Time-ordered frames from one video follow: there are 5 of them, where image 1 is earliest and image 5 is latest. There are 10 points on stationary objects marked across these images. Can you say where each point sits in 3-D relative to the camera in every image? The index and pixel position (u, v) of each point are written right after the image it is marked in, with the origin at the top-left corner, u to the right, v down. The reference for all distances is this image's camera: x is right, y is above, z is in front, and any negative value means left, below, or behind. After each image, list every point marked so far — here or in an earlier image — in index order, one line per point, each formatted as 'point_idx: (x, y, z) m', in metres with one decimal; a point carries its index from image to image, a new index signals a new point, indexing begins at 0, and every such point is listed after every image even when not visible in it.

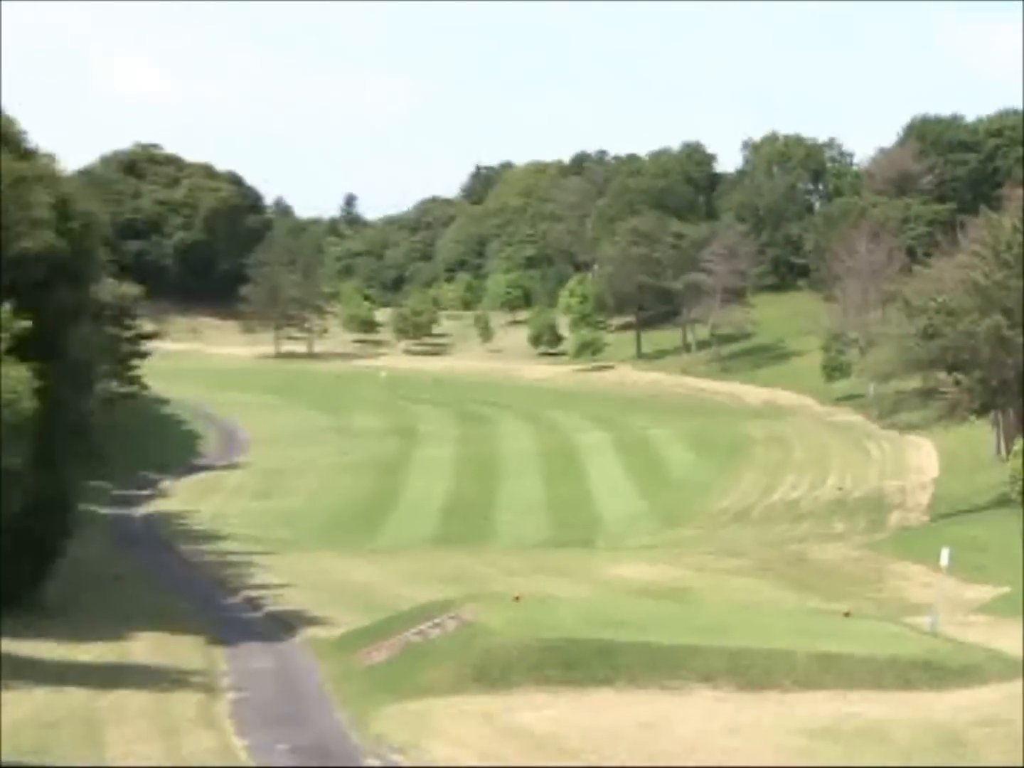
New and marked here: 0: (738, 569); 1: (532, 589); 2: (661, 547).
0: (+2.6, -2.1, +17.7) m
1: (+0.2, -2.2, +17.4) m
2: (+1.8, -1.9, +18.8) m
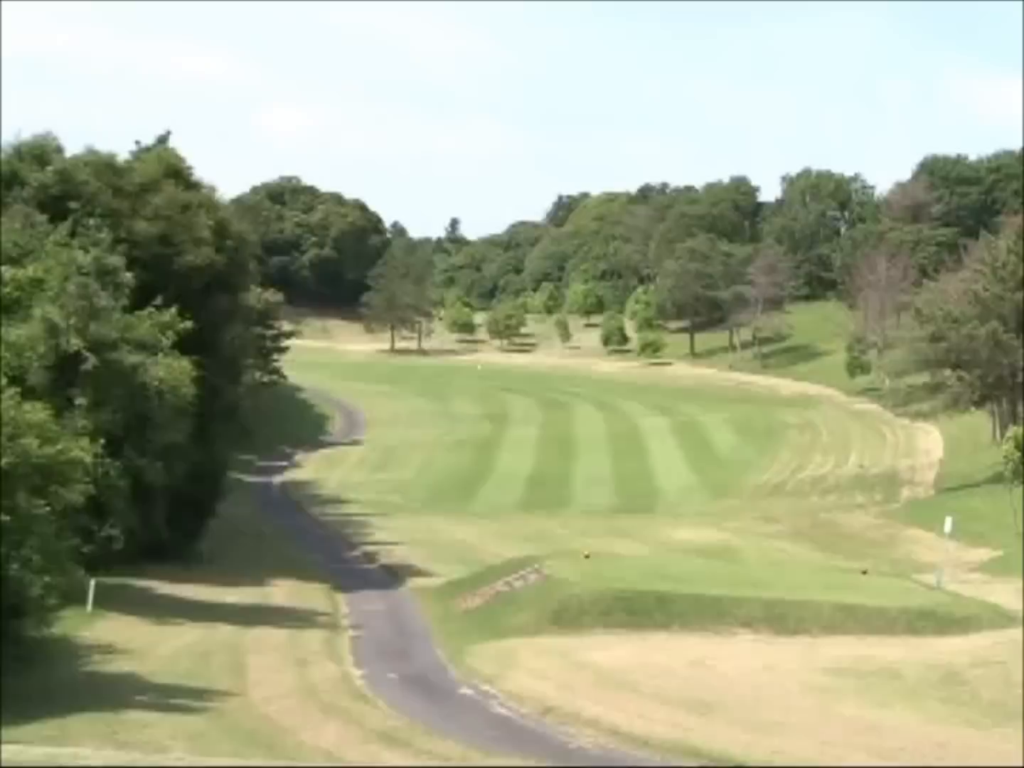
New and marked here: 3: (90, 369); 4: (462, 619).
0: (+3.5, -2.0, +21.1) m
1: (+1.2, -2.1, +20.8) m
2: (+2.8, -1.8, +22.1) m
3: (-5.0, +0.2, +18.8) m
4: (-0.6, -2.8, +18.6) m
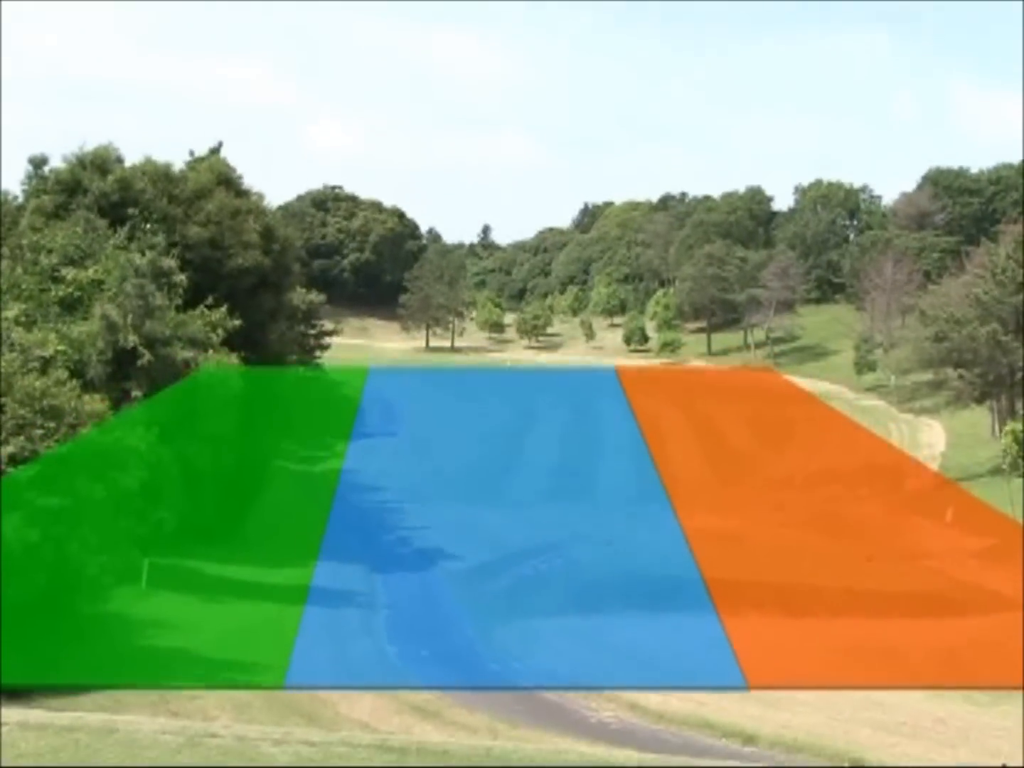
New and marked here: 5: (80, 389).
0: (+3.9, -2.0, +22.4) m
1: (+1.5, -2.1, +22.1) m
2: (+3.1, -1.7, +23.4) m
3: (-4.7, +0.2, +20.1) m
4: (-0.3, -2.7, +20.0) m
5: (-5.3, -0.1, +19.3) m
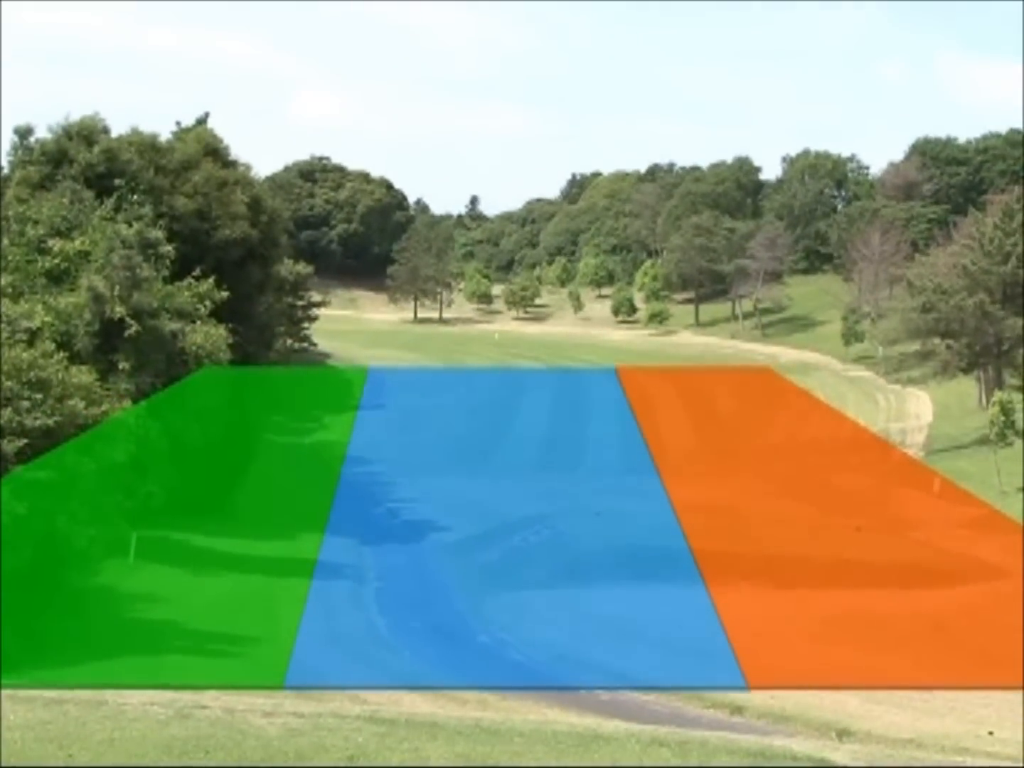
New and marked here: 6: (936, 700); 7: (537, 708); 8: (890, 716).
0: (+3.7, -1.5, +22.4) m
1: (+1.4, -1.7, +22.1) m
2: (+3.0, -1.3, +23.5) m
3: (-4.8, +0.6, +20.1) m
4: (-0.4, -2.3, +20.0) m
5: (-5.4, +0.3, +19.2) m
6: (+3.9, -2.9, +14.6) m
7: (+0.2, -3.0, +15.0) m
8: (+3.5, -3.0, +14.3) m
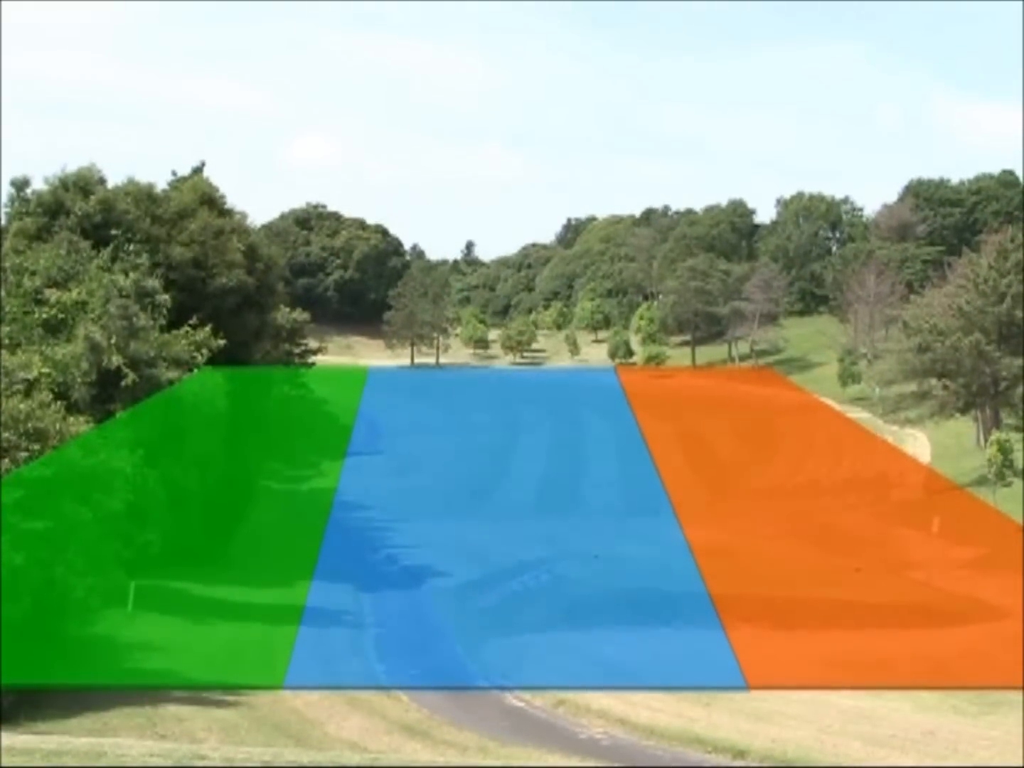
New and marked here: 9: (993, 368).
0: (+3.7, -2.1, +22.4) m
1: (+1.4, -2.3, +22.1) m
2: (+2.9, -1.9, +23.4) m
3: (-4.9, 0.0, +20.1) m
4: (-0.4, -2.9, +19.9) m
5: (-5.5, -0.3, +19.2) m
6: (+3.9, -3.3, +14.6) m
7: (+0.2, -3.5, +14.9) m
8: (+3.5, -3.4, +14.2) m
9: (+6.5, +0.2, +21.2) m
